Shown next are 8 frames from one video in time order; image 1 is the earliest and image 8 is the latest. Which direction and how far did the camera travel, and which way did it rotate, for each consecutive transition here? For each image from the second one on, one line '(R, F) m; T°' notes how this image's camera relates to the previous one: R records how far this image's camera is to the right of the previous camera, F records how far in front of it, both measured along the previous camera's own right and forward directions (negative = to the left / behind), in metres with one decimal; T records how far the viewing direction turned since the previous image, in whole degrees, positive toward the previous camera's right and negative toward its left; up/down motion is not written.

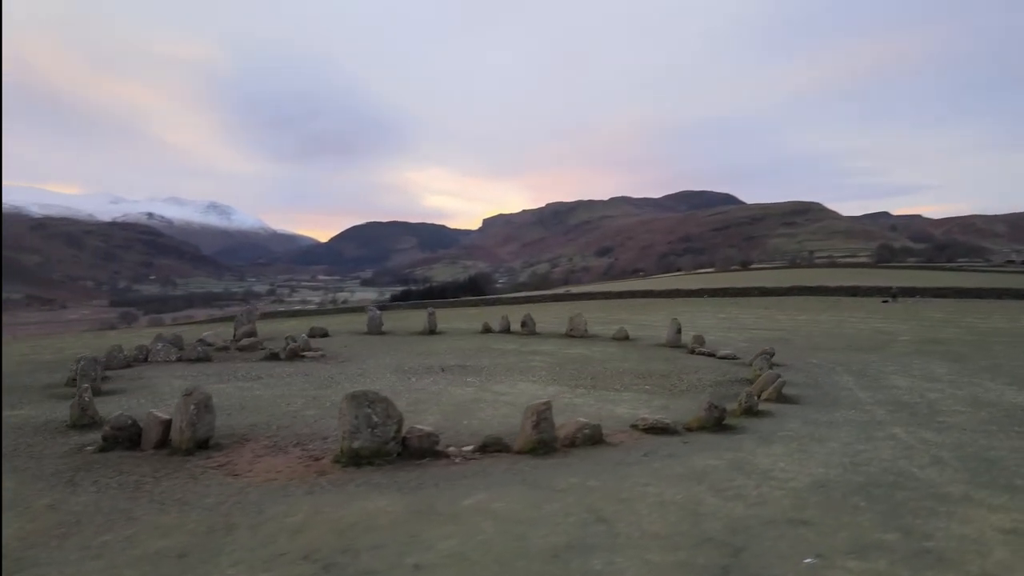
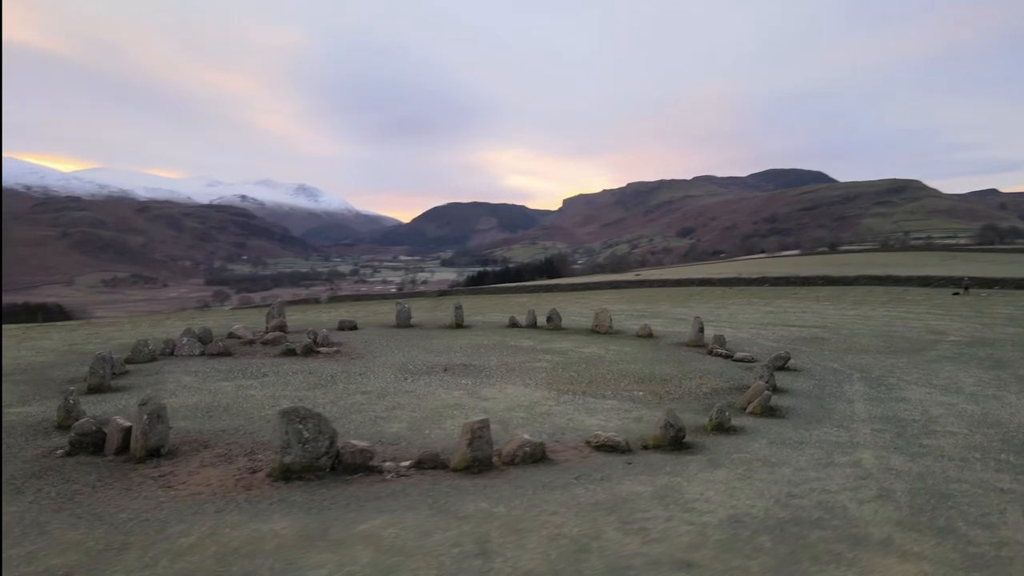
(+1.3, +0.1) m; -6°
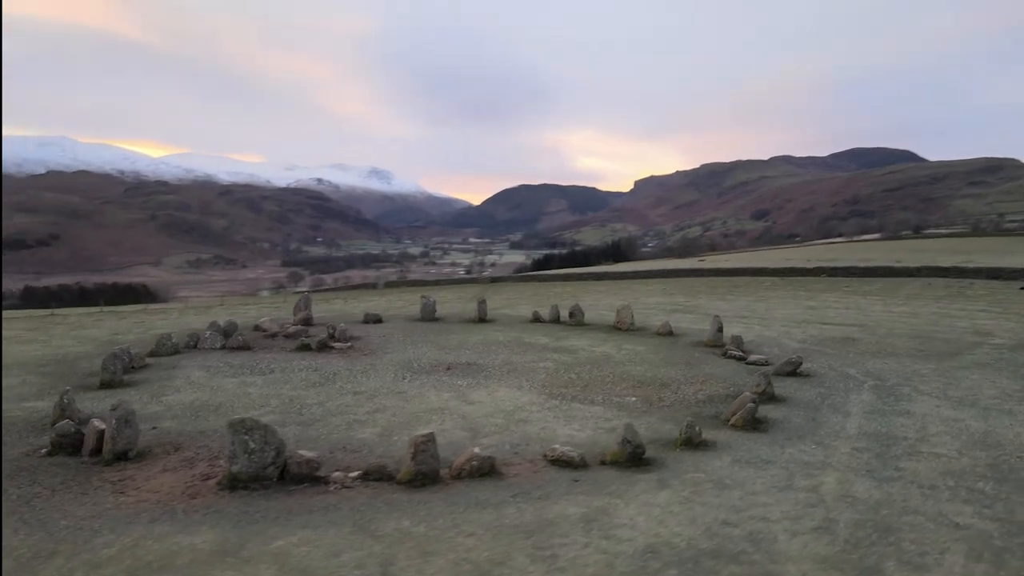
(+1.1, +0.1) m; -5°
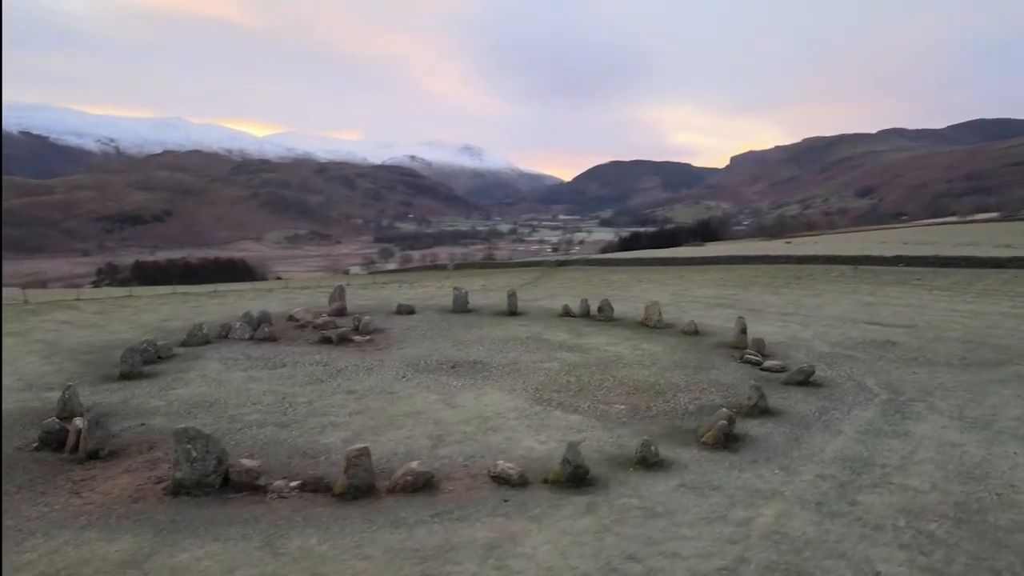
(+1.5, +0.1) m; -7°
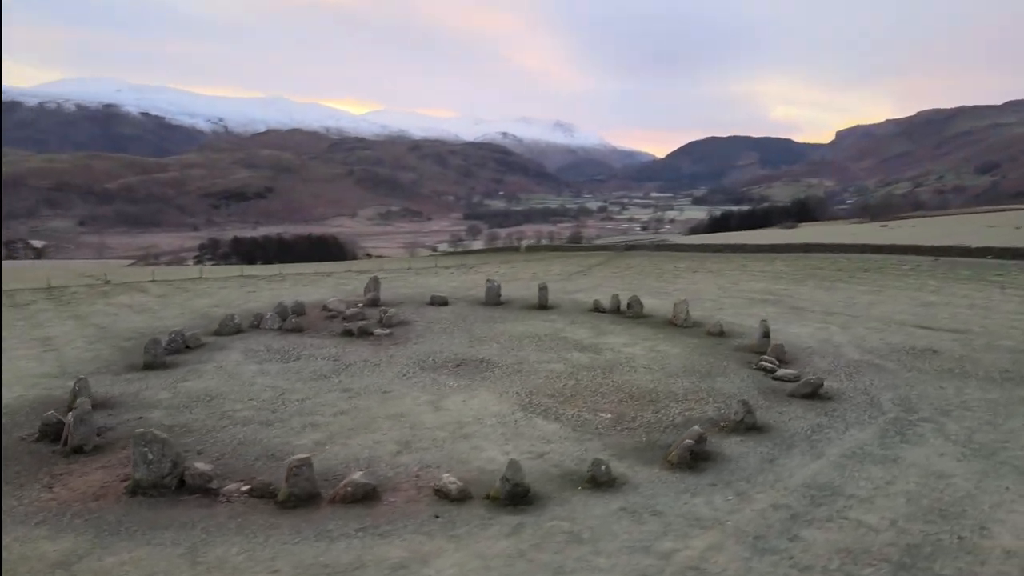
(+1.5, +0.1) m; -7°
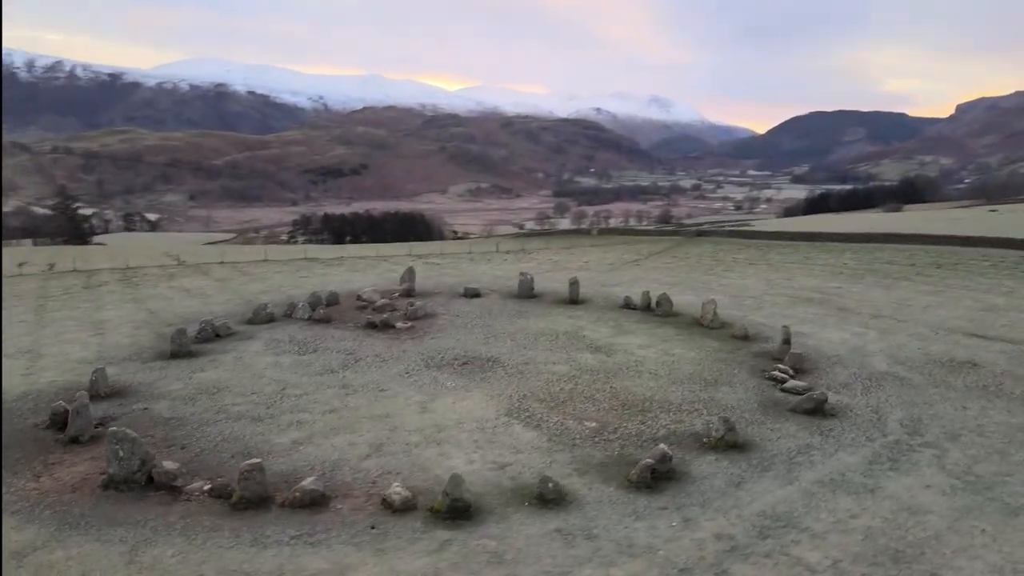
(+1.5, +0.1) m; -7°
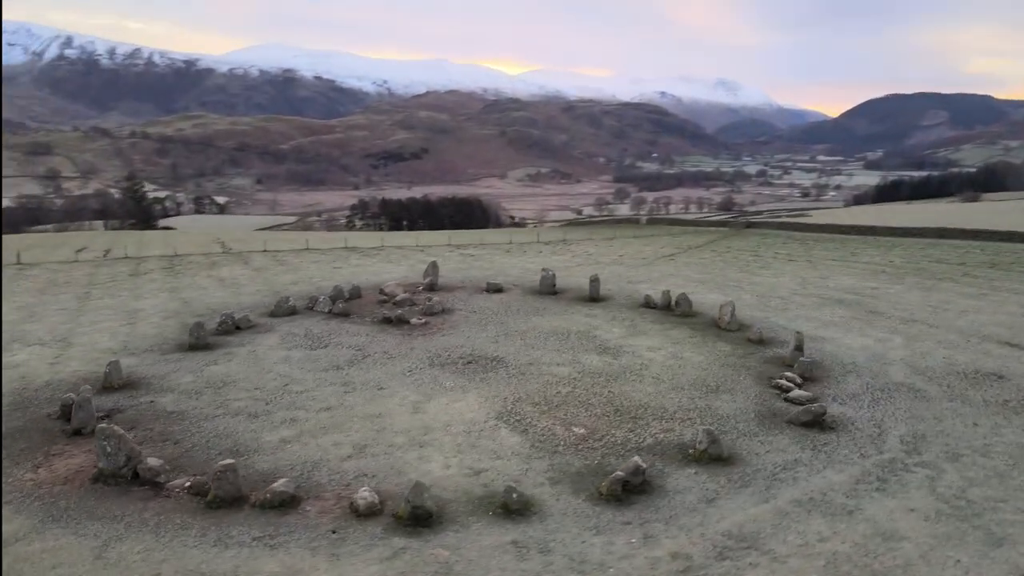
(+1.0, 0.0) m; -5°
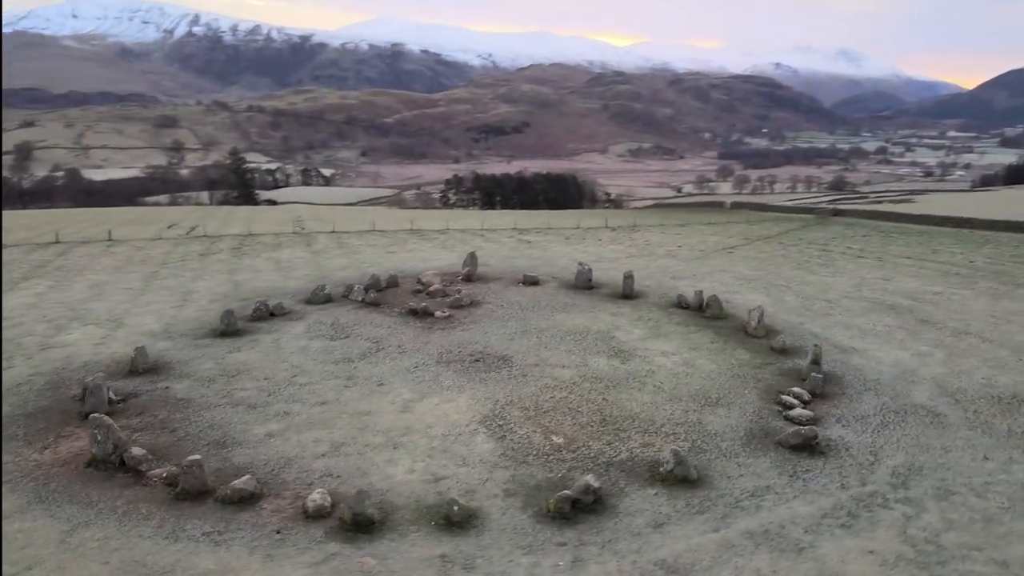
(+1.6, +0.1) m; -7°
